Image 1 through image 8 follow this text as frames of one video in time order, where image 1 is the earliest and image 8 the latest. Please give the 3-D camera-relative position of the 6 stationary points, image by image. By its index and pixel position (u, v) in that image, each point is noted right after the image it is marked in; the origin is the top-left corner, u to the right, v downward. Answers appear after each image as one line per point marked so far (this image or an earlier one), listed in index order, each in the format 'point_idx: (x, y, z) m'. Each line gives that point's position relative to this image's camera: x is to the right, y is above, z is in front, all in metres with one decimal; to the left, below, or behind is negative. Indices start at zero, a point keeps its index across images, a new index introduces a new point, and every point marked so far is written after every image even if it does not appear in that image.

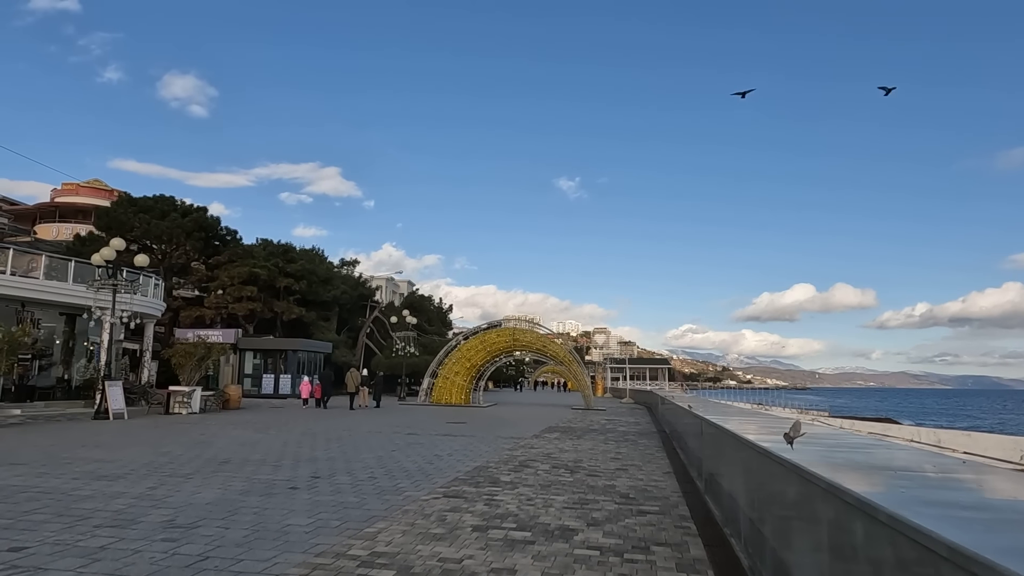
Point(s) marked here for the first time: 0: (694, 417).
0: (+3.6, -2.6, +13.2) m
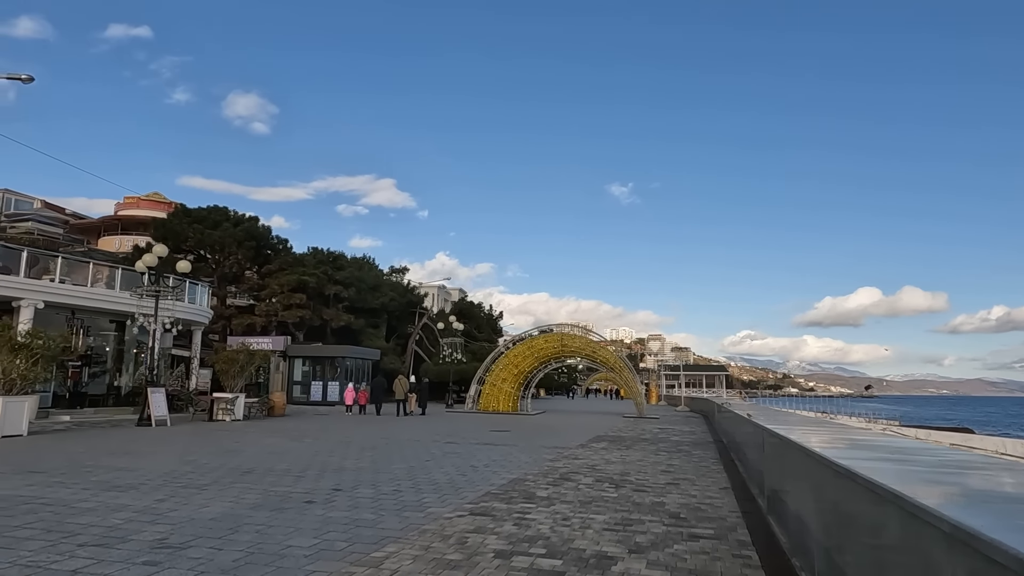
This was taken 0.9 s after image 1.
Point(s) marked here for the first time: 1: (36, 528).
0: (+4.4, -2.5, +12.0) m
1: (-4.5, -2.3, +6.2) m
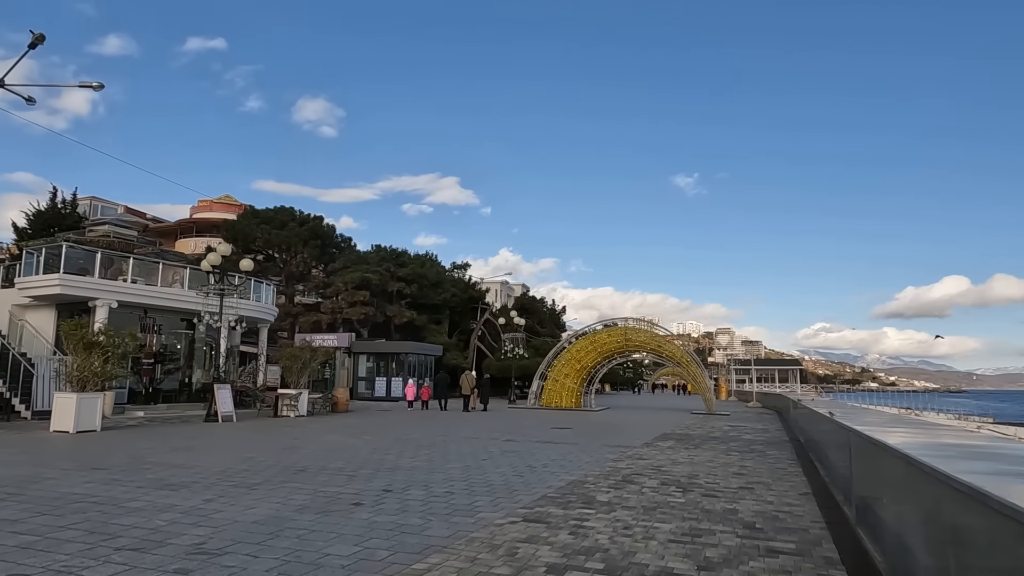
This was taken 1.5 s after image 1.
0: (+5.4, -2.3, +11.0) m
1: (-4.0, -2.2, +6.1) m
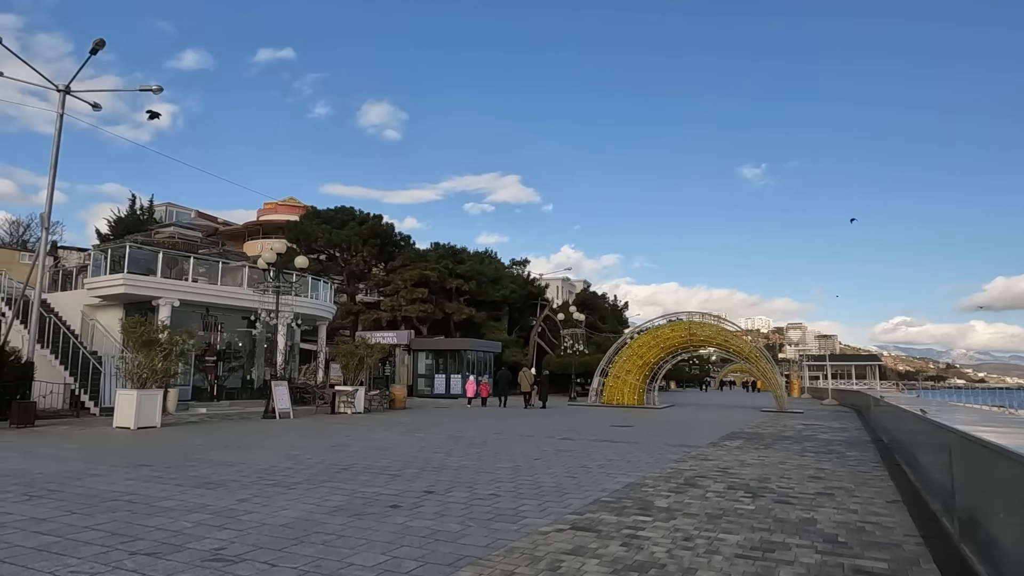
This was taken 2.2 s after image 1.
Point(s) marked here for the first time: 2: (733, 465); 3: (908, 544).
0: (+6.2, -2.0, +9.9) m
1: (-3.6, -2.1, +5.8) m
2: (+3.6, -2.9, +10.8) m
3: (+3.6, -2.3, +6.0) m
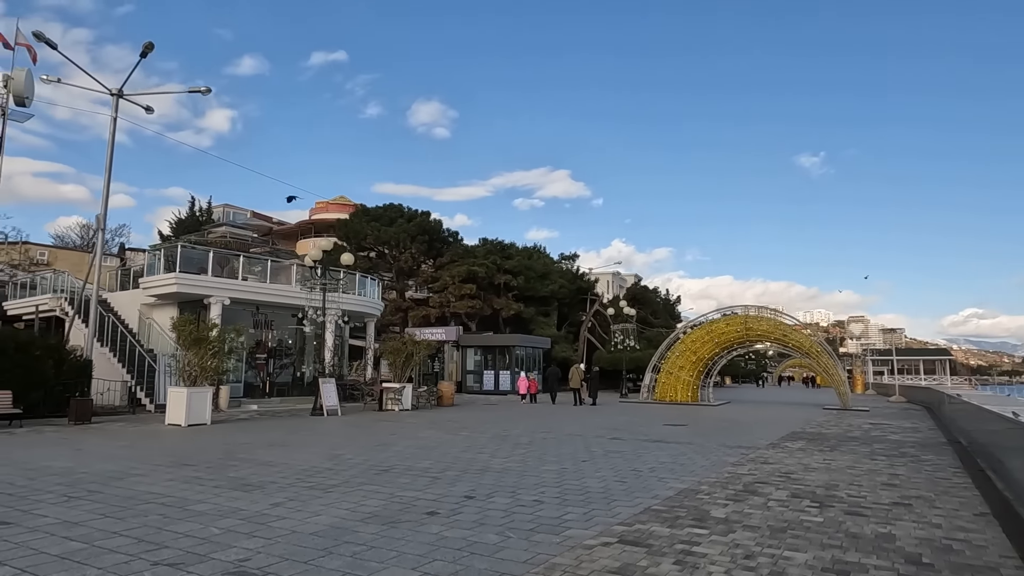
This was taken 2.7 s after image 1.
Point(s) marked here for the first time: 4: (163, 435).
0: (+6.8, -1.9, +8.9) m
1: (-3.3, -2.1, +5.7) m
2: (+4.3, -2.8, +10.1) m
3: (+3.9, -2.2, +5.3) m
4: (-7.3, -3.1, +13.9) m
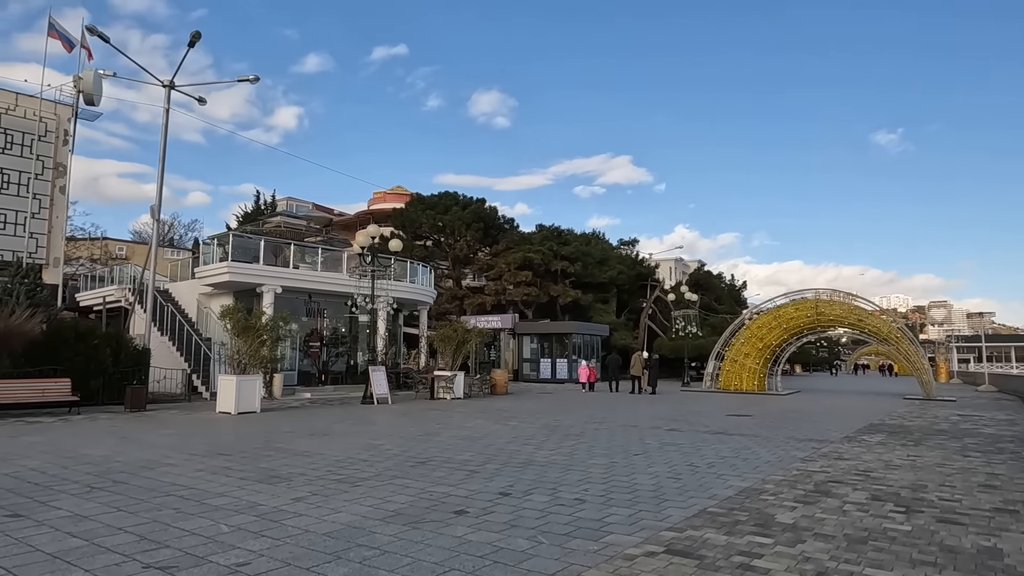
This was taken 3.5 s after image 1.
0: (+7.3, -1.5, +7.6) m
1: (-3.0, -2.0, +5.3) m
2: (+5.0, -2.4, +9.0) m
3: (+4.1, -2.0, +4.3) m
4: (-6.3, -2.8, +13.8) m
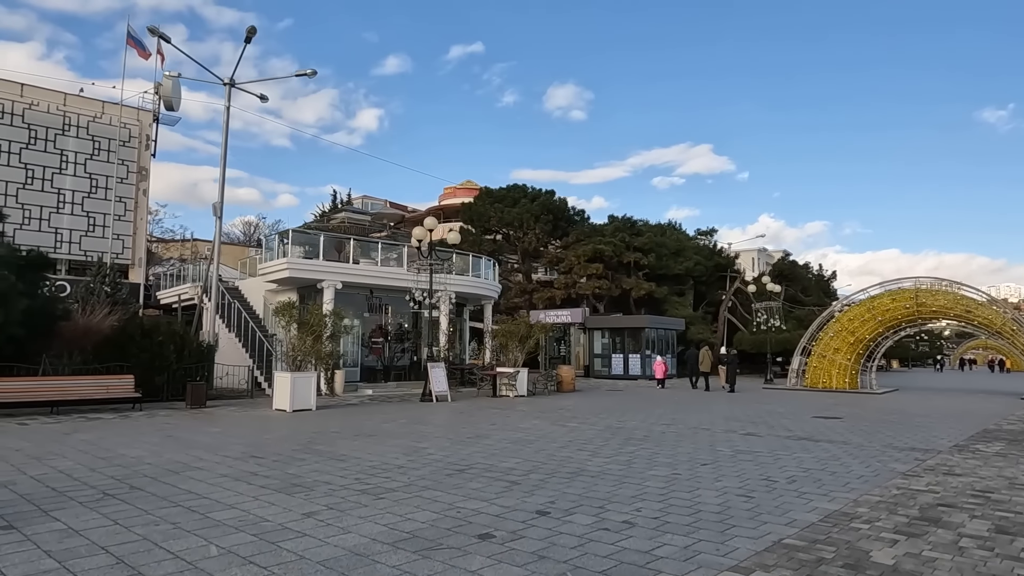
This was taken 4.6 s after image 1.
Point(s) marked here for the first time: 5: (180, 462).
0: (+7.7, -1.3, +5.9) m
1: (-2.8, -1.9, +4.7) m
2: (+5.5, -2.2, +7.5) m
3: (+4.1, -1.9, +2.9) m
4: (-5.1, -2.7, +13.6) m
5: (-4.2, -2.2, +8.5) m
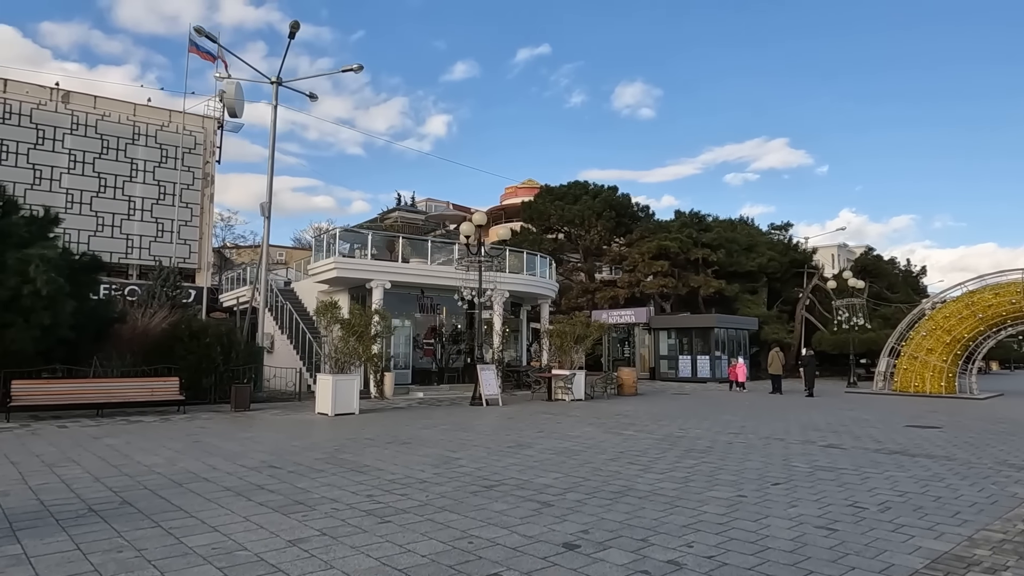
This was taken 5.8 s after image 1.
0: (+7.8, -1.2, +4.1) m
1: (-2.8, -1.8, +4.0) m
2: (+5.8, -2.1, +5.9) m
3: (+3.9, -1.7, +1.5) m
4: (-4.1, -2.7, +13.1) m
5: (-3.8, -2.2, +7.9) m
